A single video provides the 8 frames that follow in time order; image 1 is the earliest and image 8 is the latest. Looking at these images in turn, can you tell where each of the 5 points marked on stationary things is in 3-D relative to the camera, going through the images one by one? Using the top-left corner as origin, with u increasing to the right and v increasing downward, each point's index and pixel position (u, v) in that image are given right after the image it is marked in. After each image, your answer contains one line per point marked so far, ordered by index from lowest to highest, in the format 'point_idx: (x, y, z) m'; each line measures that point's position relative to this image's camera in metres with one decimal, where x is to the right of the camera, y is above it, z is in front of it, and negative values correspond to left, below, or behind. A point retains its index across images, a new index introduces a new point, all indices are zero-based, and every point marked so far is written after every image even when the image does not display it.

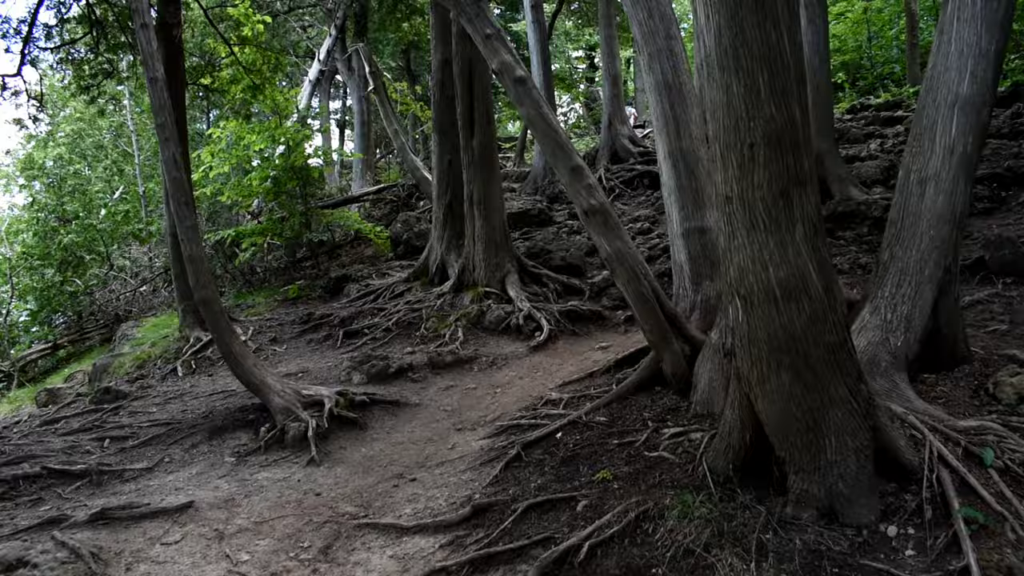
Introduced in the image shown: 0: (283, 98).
0: (-4.8, +4.0, +15.3) m
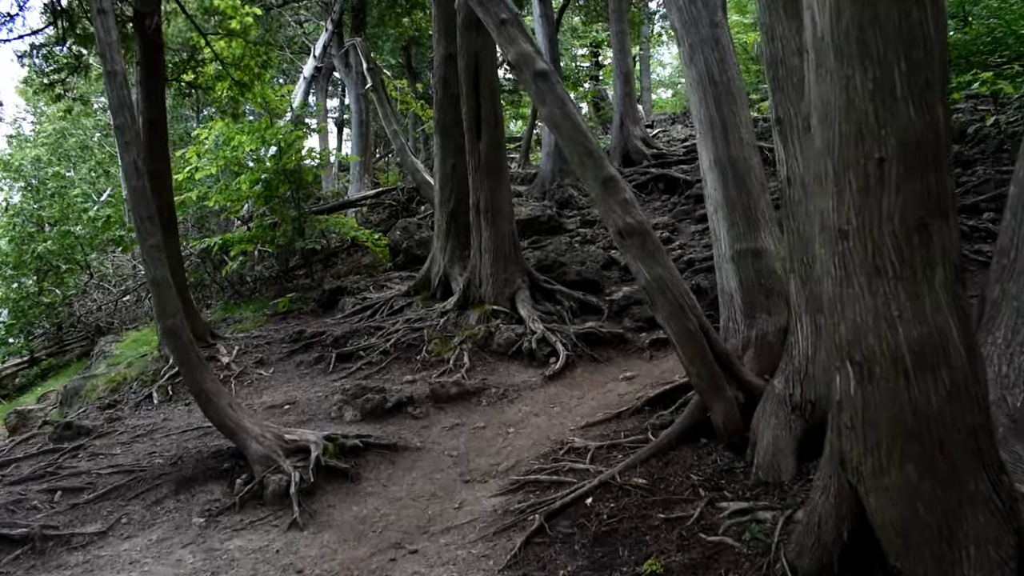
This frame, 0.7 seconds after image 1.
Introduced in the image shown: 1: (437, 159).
0: (-4.6, +3.8, +14.3) m
1: (-1.2, +2.0, +11.4) m
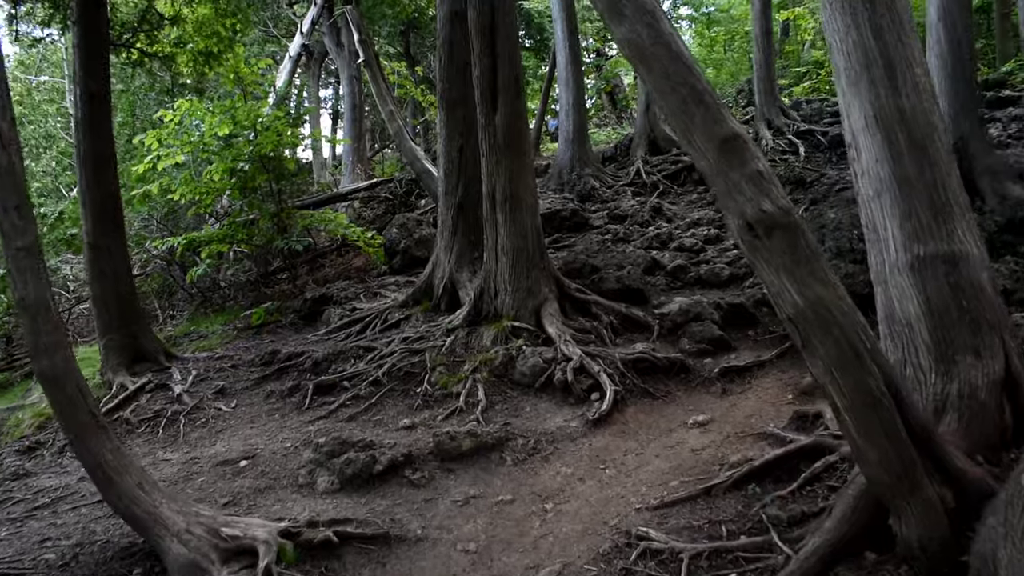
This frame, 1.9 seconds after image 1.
0: (-4.4, +3.6, +12.2) m
1: (-0.9, +1.9, +9.3) m
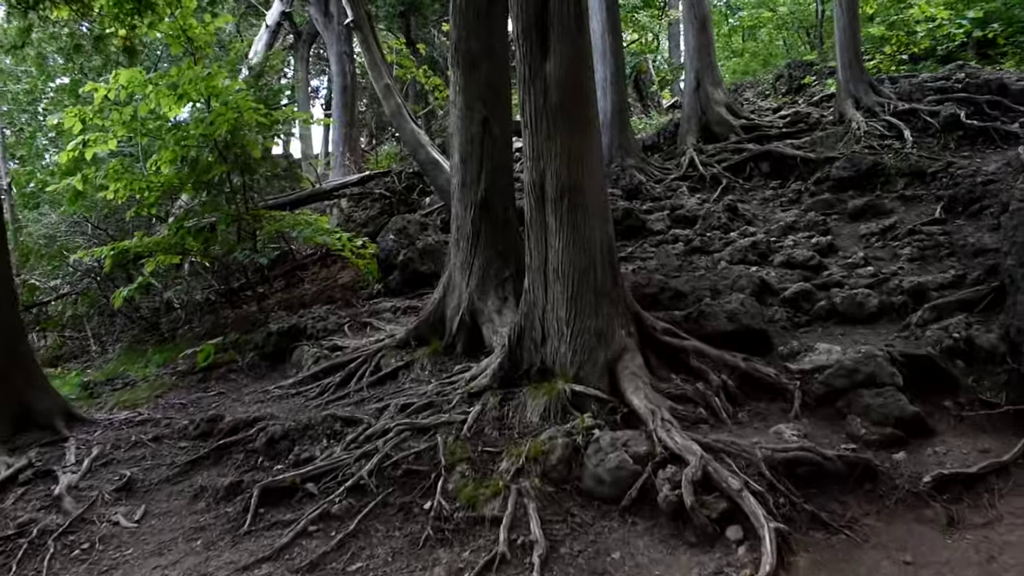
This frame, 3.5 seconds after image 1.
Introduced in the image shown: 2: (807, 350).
0: (-4.0, +3.3, +9.5) m
1: (-0.5, +1.6, +6.6) m
2: (+2.1, -0.4, +5.2) m
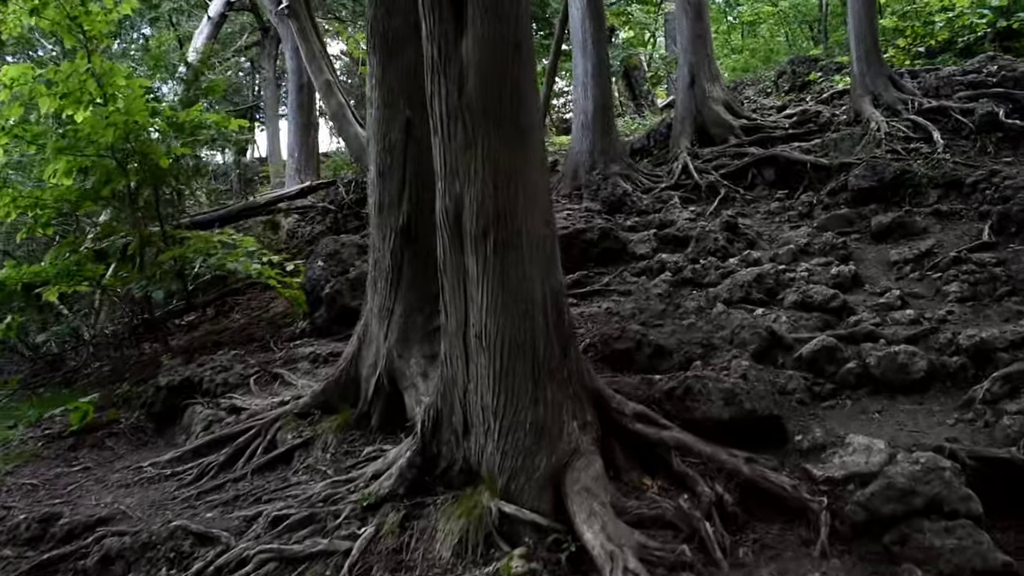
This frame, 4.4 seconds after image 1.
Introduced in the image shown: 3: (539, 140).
0: (-4.4, +2.9, +8.0) m
1: (-1.0, +1.2, +5.1) m
2: (+1.6, -0.8, +3.7) m
3: (+0.1, +0.7, +3.6) m
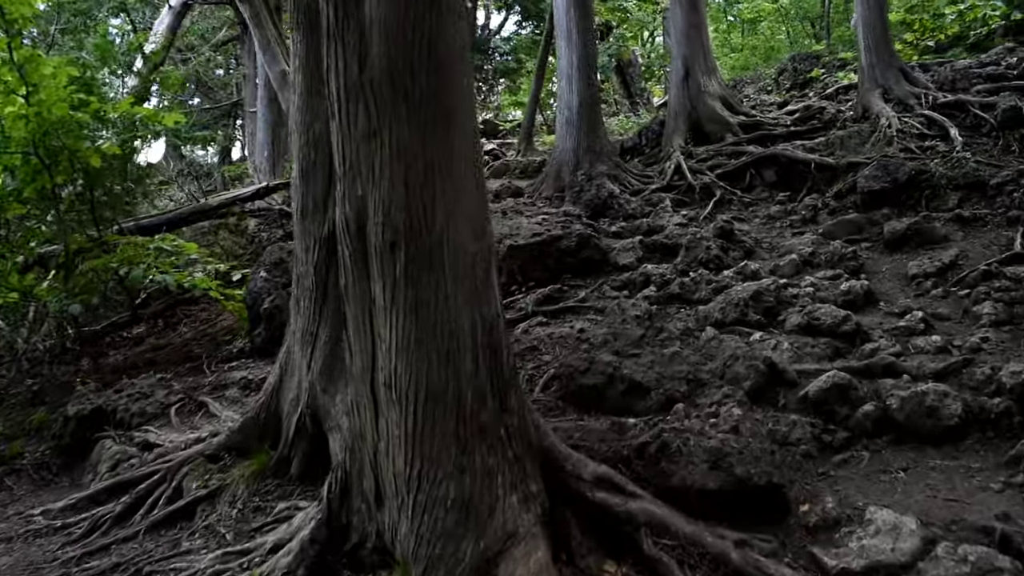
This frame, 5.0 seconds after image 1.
0: (-4.7, +2.8, +7.2) m
1: (-1.3, +1.1, +4.3) m
2: (+1.3, -0.9, +2.9) m
3: (-0.2, +0.6, +2.8) m
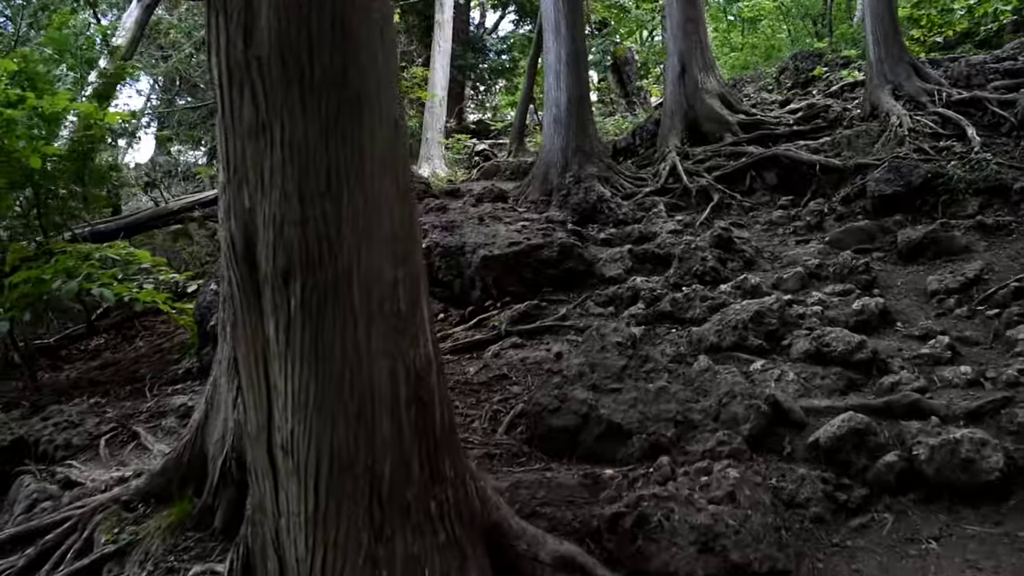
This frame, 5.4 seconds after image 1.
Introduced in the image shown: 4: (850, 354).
0: (-4.9, +2.7, +6.6) m
1: (-1.5, +1.0, +3.7) m
2: (+1.1, -1.0, +2.3) m
3: (-0.4, +0.5, +2.2) m
4: (+1.7, -0.3, +3.8) m
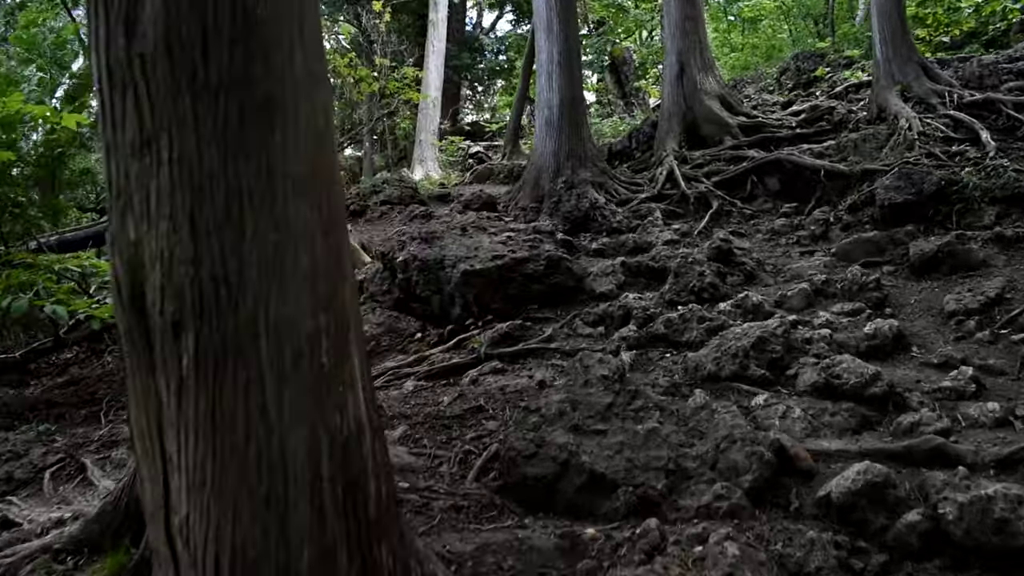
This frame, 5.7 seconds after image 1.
0: (-5.0, +2.6, +6.2) m
1: (-1.6, +0.9, +3.3) m
2: (+1.0, -1.1, +1.9) m
3: (-0.5, +0.4, +1.8) m
4: (+1.6, -0.5, +3.4) m
